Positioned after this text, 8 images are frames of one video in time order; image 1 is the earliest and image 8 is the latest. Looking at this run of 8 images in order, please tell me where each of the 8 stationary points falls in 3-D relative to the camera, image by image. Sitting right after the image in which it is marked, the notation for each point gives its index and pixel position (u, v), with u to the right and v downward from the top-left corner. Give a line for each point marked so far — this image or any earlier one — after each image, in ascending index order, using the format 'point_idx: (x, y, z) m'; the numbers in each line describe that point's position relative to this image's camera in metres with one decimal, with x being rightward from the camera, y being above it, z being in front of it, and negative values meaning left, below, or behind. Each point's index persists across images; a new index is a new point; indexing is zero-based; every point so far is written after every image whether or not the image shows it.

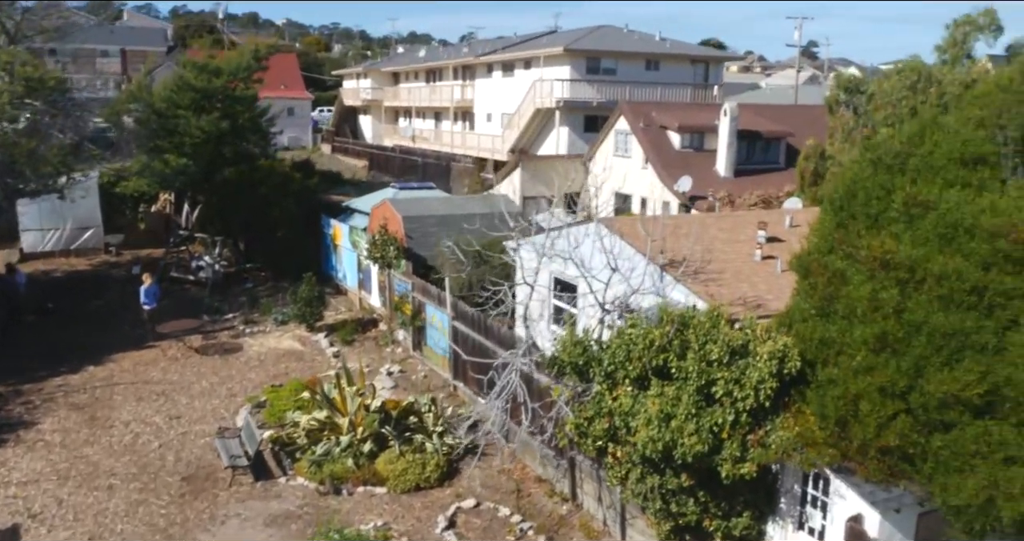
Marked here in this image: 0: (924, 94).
0: (+7.7, +3.3, +16.0) m
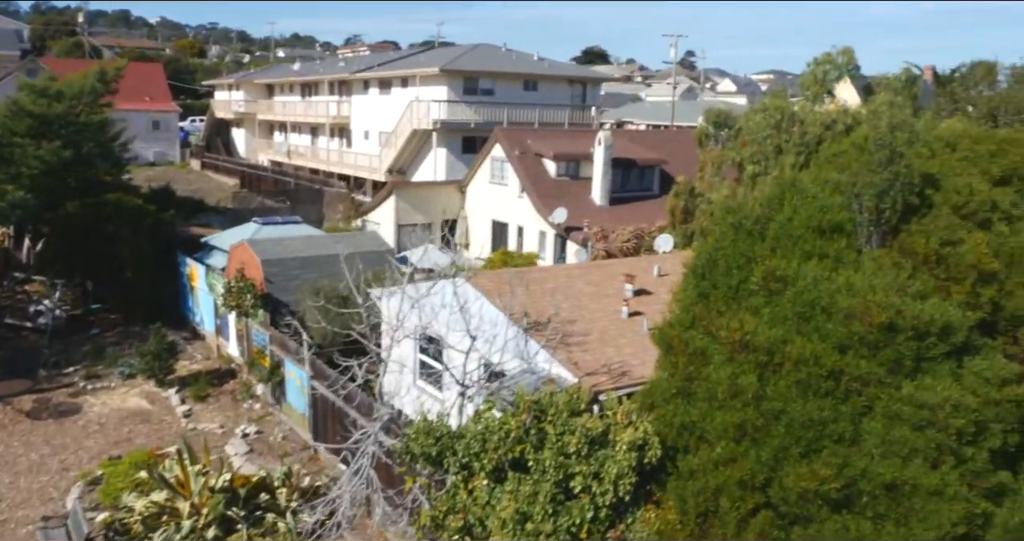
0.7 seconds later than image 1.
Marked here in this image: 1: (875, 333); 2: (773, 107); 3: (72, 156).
0: (+5.2, +2.6, +16.3) m
1: (+3.0, -0.5, +7.1) m
2: (+5.0, +3.1, +16.6) m
3: (-9.6, +2.5, +18.7) m
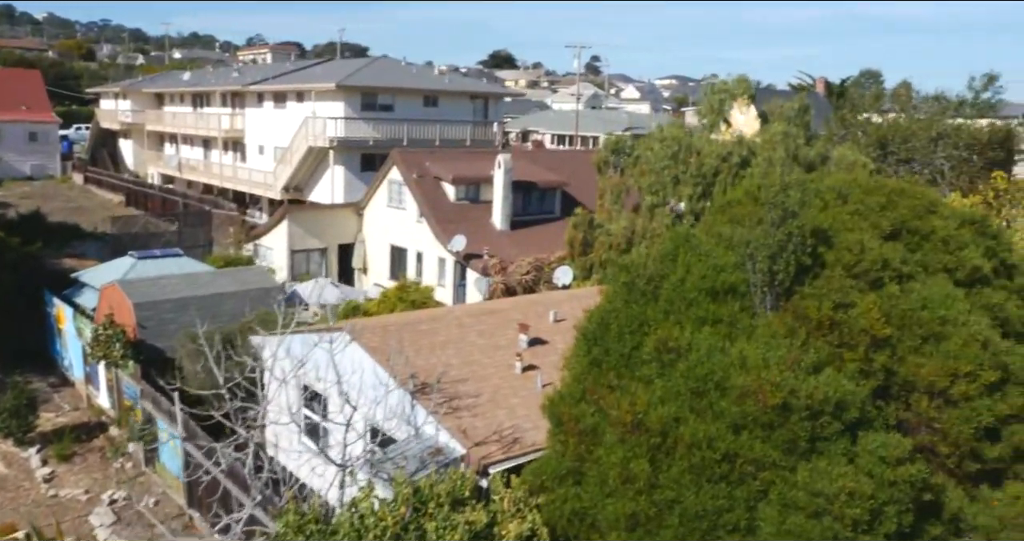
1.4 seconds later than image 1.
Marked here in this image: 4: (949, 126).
0: (+3.2, +2.0, +16.2) m
1: (+2.0, -1.1, +6.8) m
2: (+3.0, +2.5, +16.4) m
3: (-11.7, +1.7, +17.1) m
4: (+9.3, +3.1, +18.4) m
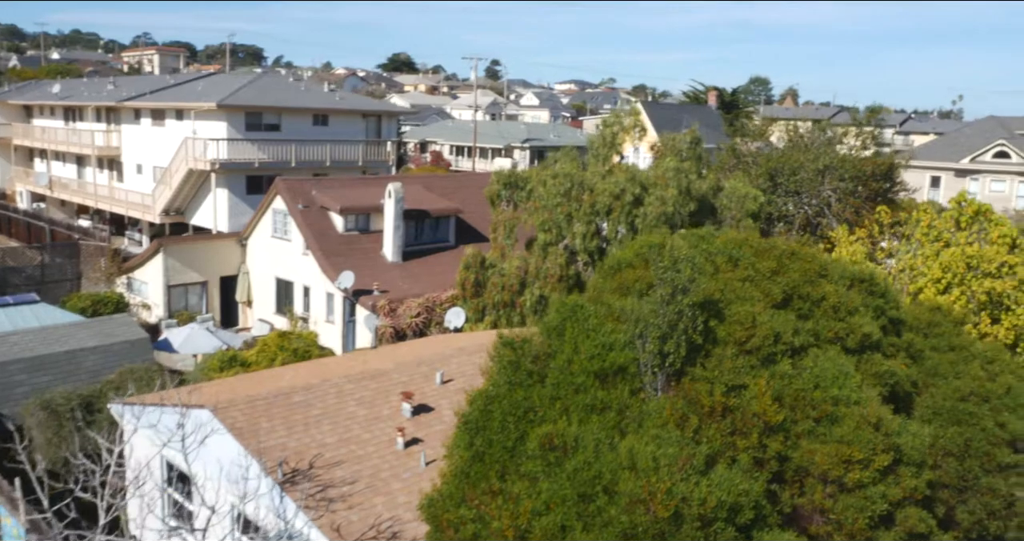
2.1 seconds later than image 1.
0: (+1.2, +1.2, +15.8) m
1: (+1.1, -1.8, +6.3) m
2: (+1.0, +1.8, +16.0) m
3: (-13.7, +0.7, +15.0) m
4: (+6.9, +2.5, +18.6) m
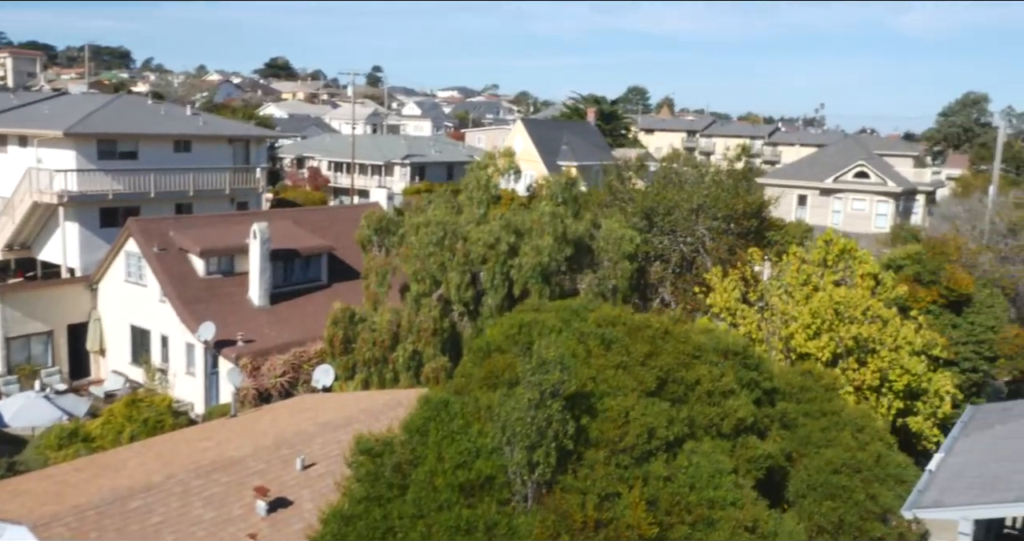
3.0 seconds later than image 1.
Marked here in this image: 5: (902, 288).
0: (-1.1, +0.3, +15.1) m
1: (+0.1, -2.7, +5.7) m
2: (-1.3, +0.9, +15.4) m
3: (-15.8, -0.5, +12.5) m
4: (+4.2, +1.6, +18.7) m
5: (+8.1, -0.4, +17.9) m
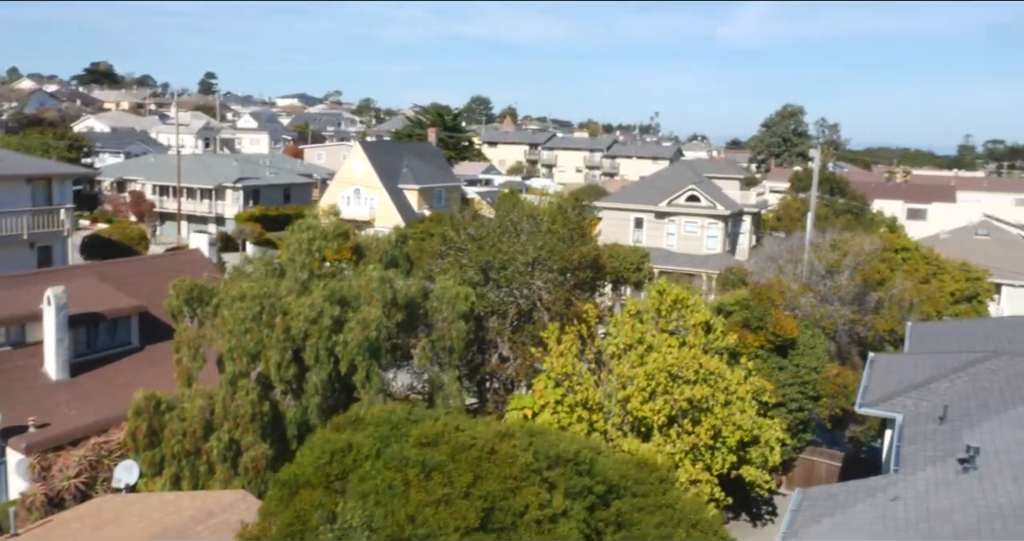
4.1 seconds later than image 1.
0: (-3.9, -0.9, +14.0) m
1: (-1.0, -3.8, +4.9) m
2: (-4.2, -0.4, +14.1) m
3: (-17.9, -2.2, +8.8) m
4: (+0.6, +0.5, +18.4) m
5: (+4.6, -1.4, +18.2) m
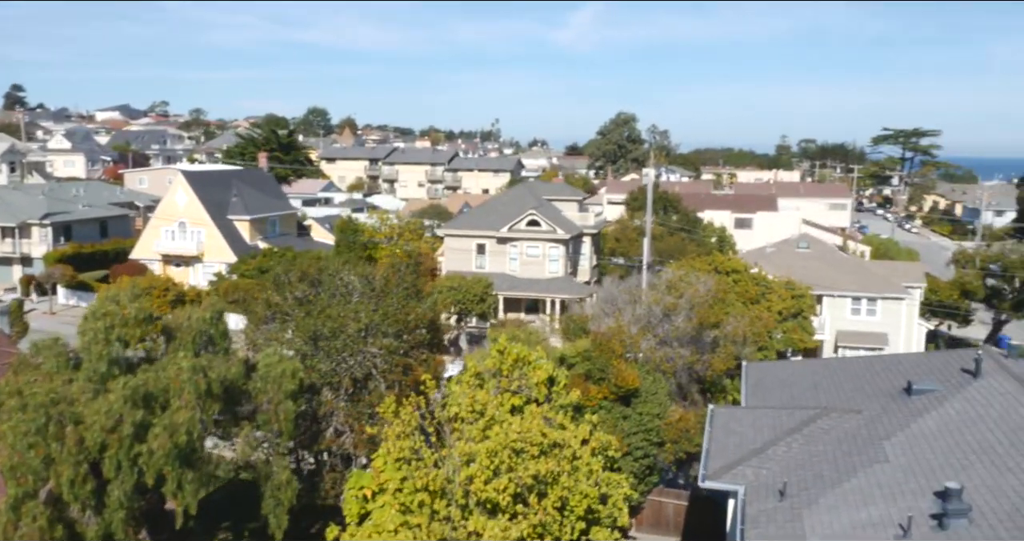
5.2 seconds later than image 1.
0: (-6.4, -2.4, +12.2) m
1: (-1.9, -5.0, +3.7) m
2: (-6.8, -1.8, +12.3) m
3: (-19.2, -4.3, +4.7) m
4: (-2.8, -0.8, +17.4) m
5: (+1.3, -2.5, +17.9) m
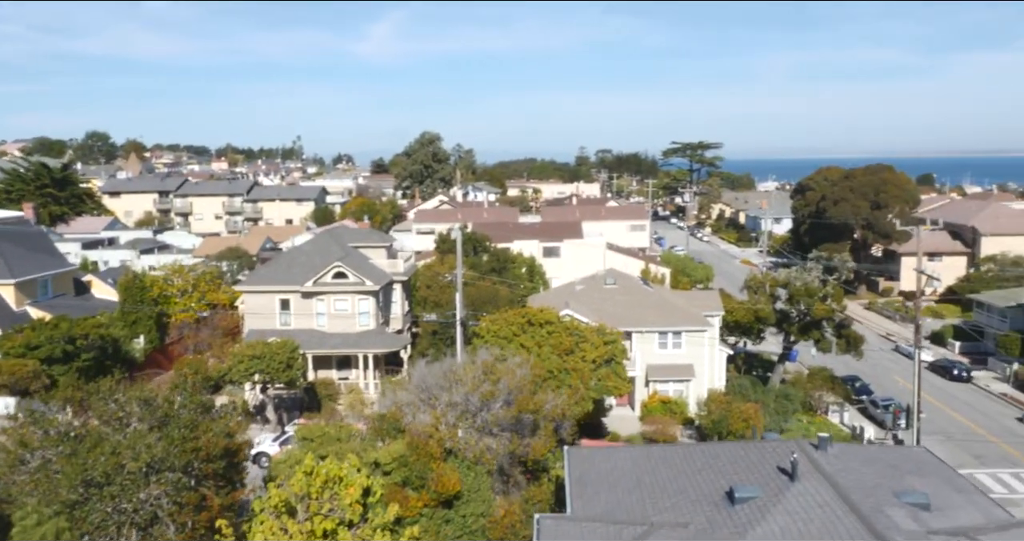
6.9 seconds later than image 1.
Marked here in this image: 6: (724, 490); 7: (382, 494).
0: (-8.6, -4.6, +9.4) m
1: (-2.2, -6.9, +2.1) m
2: (-9.0, -4.2, +9.4) m
3: (-19.3, -7.1, -0.7) m
4: (-6.2, -3.0, +15.2) m
5: (-2.3, -4.4, +16.6) m
6: (+3.4, -3.5, +13.8) m
7: (-2.5, -4.3, +16.7) m
